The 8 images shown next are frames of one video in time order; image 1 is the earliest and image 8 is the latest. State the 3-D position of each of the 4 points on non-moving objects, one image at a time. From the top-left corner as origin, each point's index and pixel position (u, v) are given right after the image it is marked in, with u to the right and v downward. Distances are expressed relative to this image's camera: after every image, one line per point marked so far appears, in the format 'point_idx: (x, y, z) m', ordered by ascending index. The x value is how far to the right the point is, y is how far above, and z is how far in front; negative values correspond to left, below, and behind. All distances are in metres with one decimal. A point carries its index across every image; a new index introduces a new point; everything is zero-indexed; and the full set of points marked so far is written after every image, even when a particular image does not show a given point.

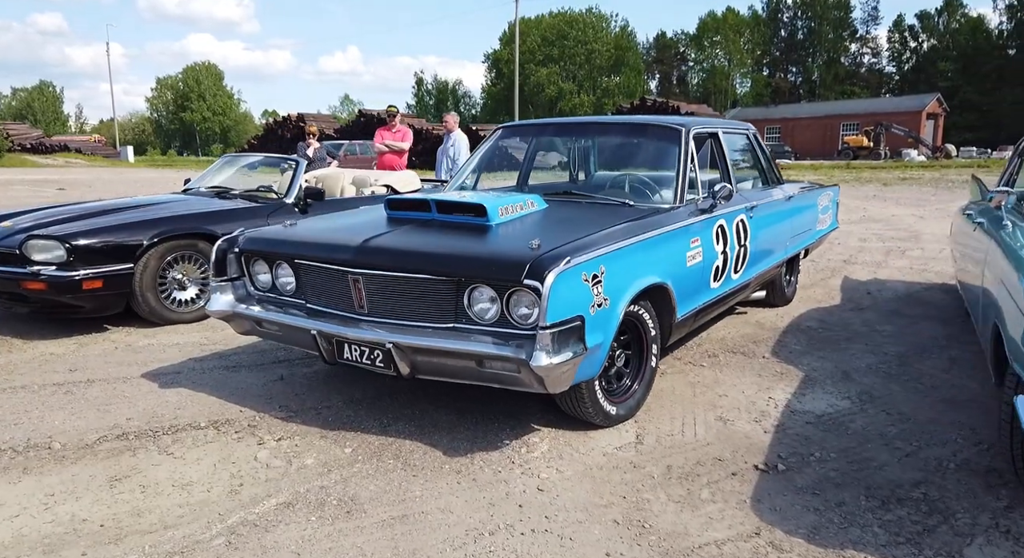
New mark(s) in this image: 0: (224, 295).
0: (-1.3, -0.1, +3.2) m
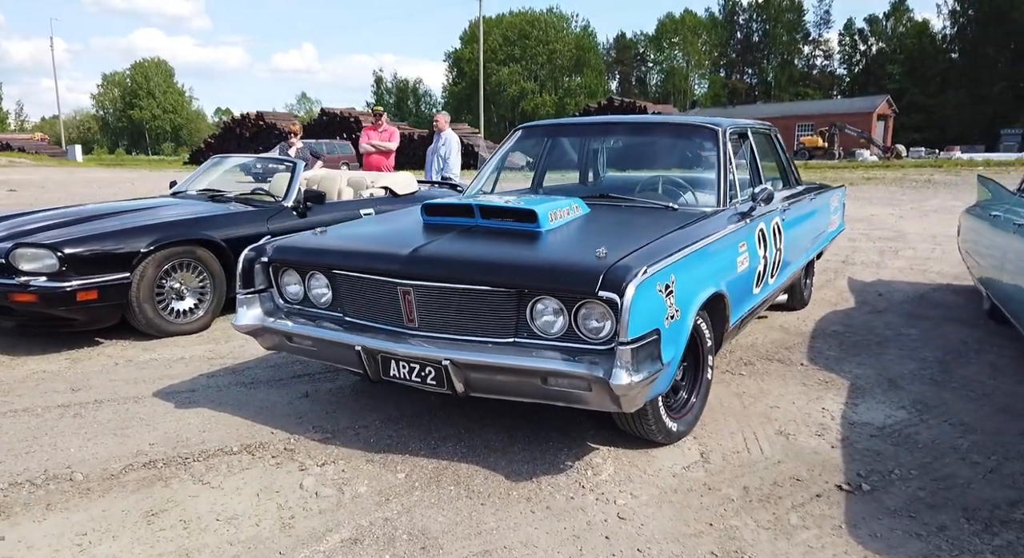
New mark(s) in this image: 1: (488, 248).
0: (-1.1, -0.1, +3.0) m
1: (-0.1, +0.1, +2.6) m
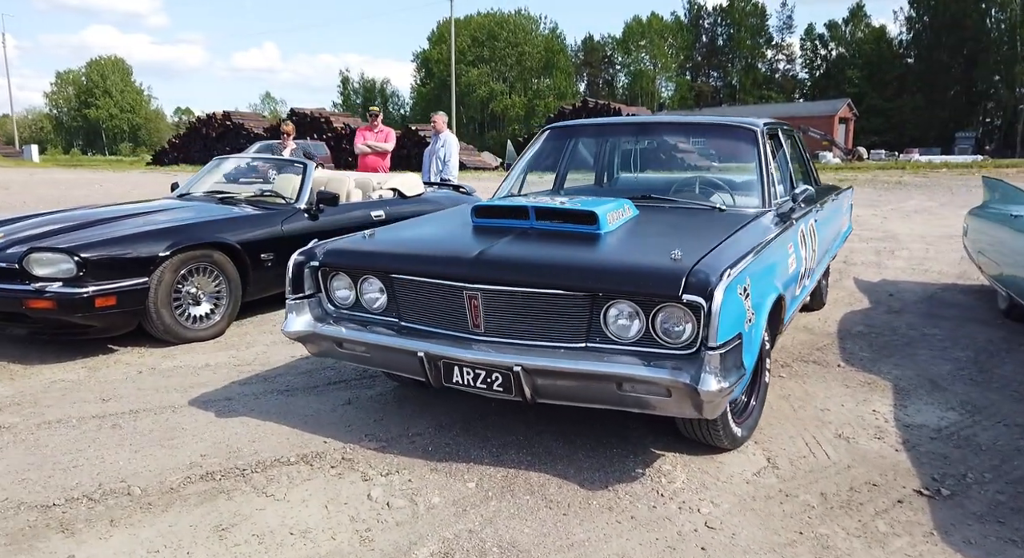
0: (-0.9, -0.2, +2.9) m
1: (+0.2, +0.1, +2.6) m
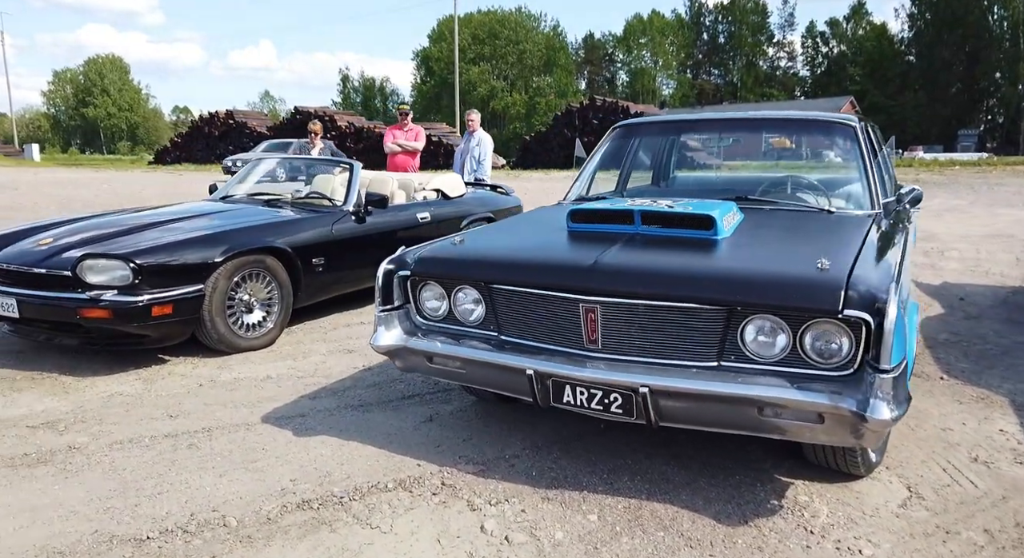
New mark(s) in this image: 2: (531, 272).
0: (-0.5, -0.2, +2.7) m
1: (+0.6, +0.1, +2.4) m
2: (+0.1, 0.0, +2.4) m
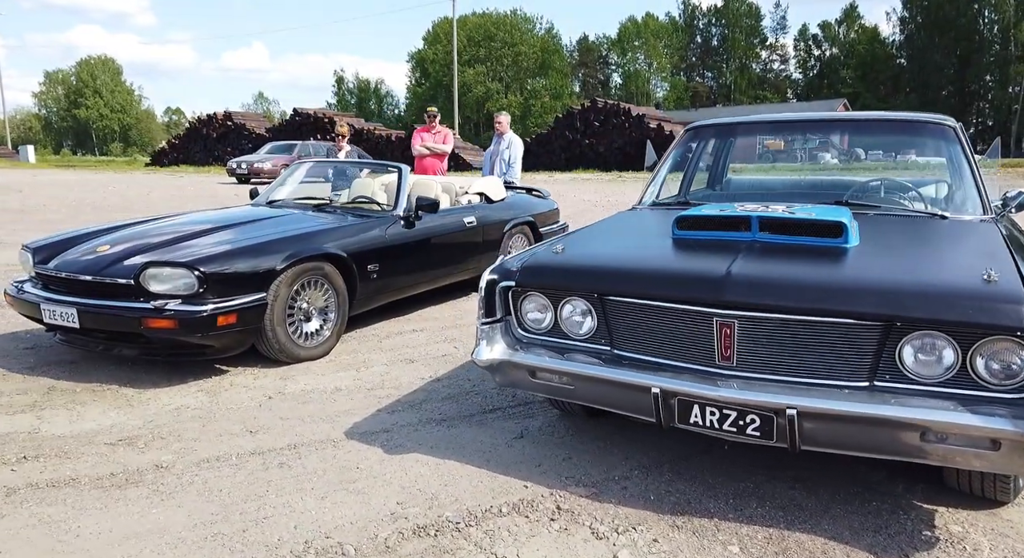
0: (-0.1, -0.2, +2.6) m
1: (+1.0, 0.0, +2.2) m
2: (+0.5, 0.0, +2.2) m
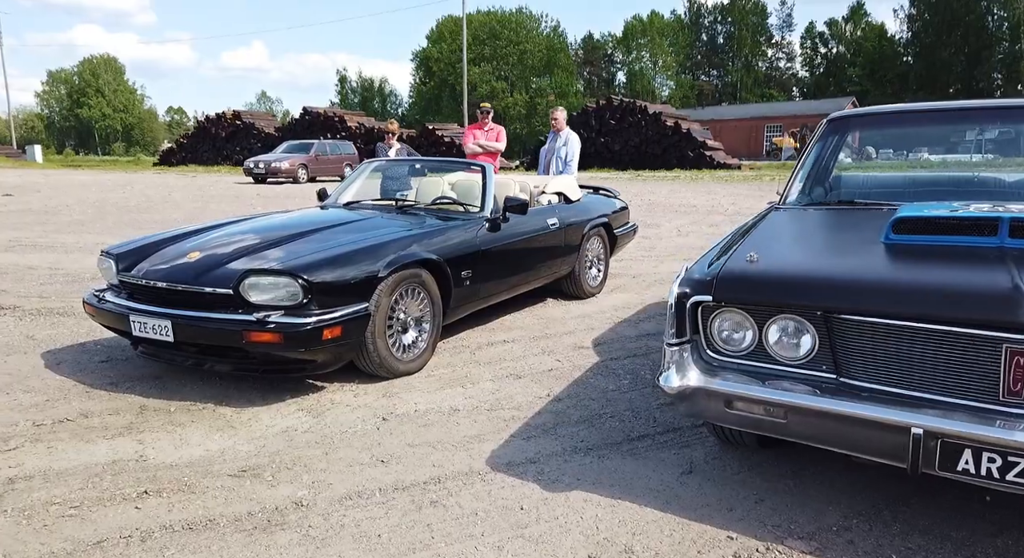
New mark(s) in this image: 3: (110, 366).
0: (+0.6, -0.3, +2.2) m
1: (+1.6, 0.0, +1.8) m
2: (+1.1, -0.1, +1.9) m
3: (-2.7, -0.6, +4.5) m
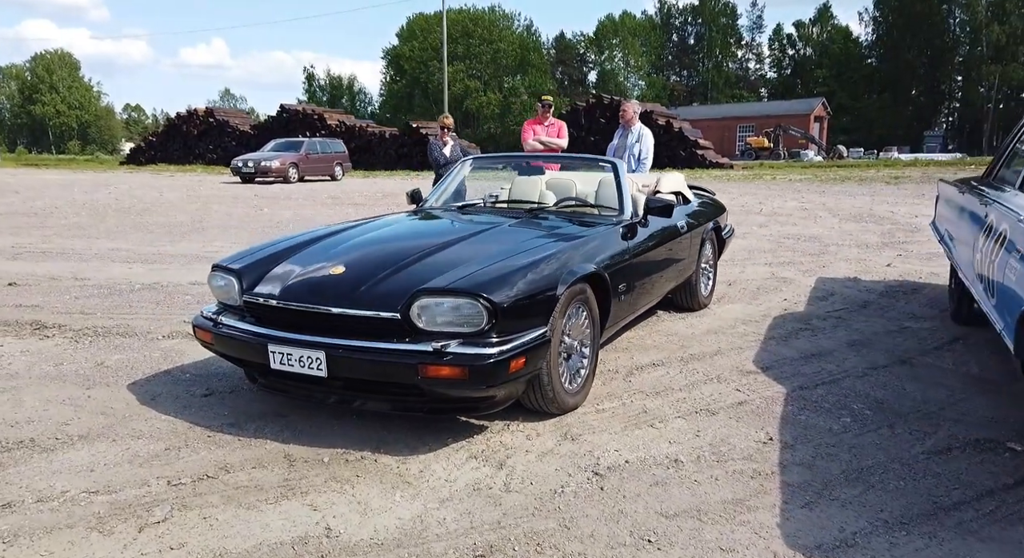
0: (+1.5, -0.4, +1.6) m
1: (+2.6, -0.1, +1.2) m
2: (+2.1, -0.1, +1.3) m
3: (-1.7, -0.7, +3.9) m
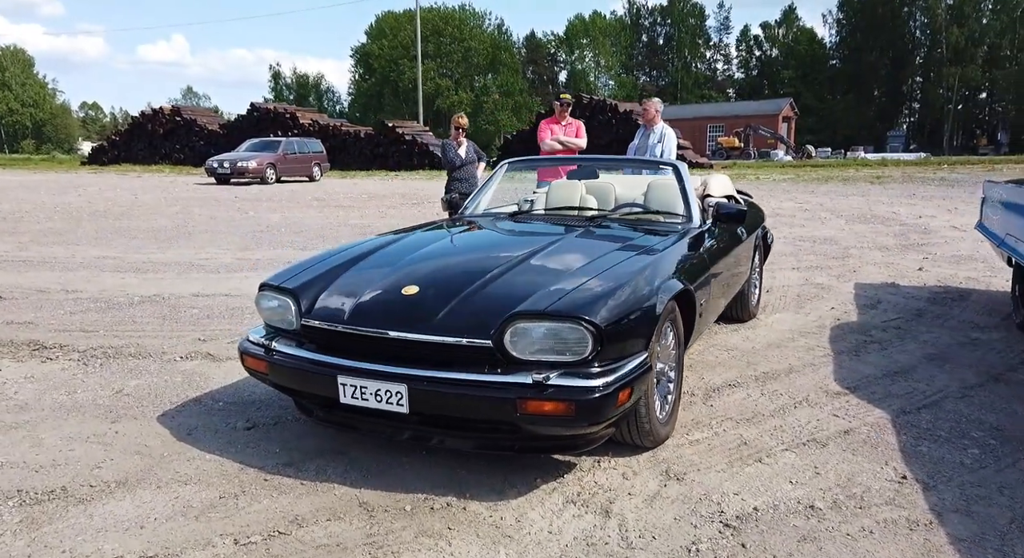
0: (+2.0, -0.5, +1.3) m
1: (+3.0, -0.2, +0.9) m
2: (+2.5, -0.2, +1.0) m
3: (-1.3, -0.8, +3.6) m
